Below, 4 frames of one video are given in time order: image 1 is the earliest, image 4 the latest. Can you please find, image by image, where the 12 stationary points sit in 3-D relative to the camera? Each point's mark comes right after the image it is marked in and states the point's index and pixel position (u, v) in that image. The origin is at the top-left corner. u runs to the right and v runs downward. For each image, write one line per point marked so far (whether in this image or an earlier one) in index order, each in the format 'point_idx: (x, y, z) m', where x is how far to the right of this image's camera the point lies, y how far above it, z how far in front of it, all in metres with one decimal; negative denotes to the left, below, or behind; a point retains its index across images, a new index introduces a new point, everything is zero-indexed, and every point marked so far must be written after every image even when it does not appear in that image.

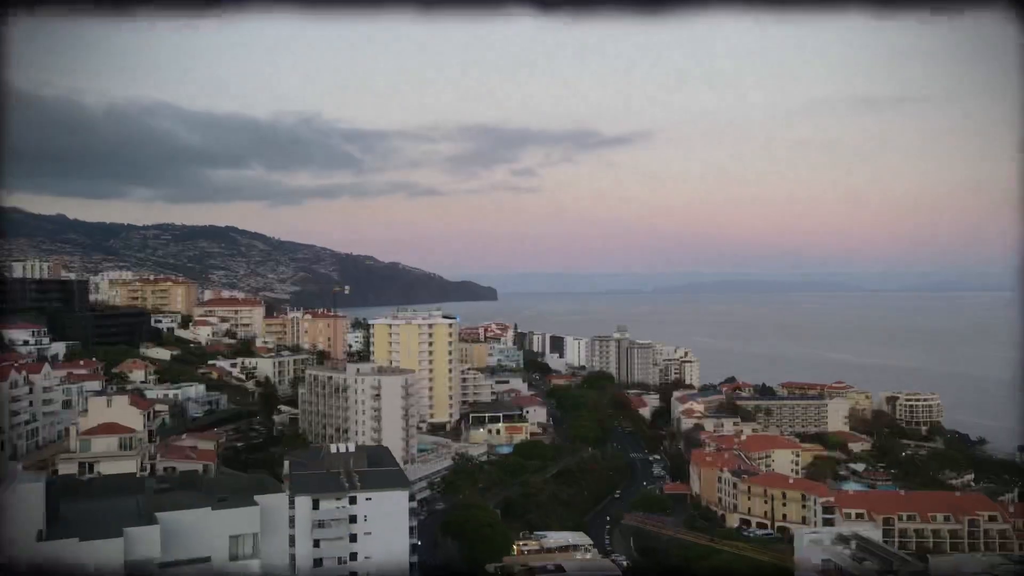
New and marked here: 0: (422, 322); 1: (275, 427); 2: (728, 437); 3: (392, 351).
0: (-2.1, -0.8, +17.1) m
1: (-4.7, -2.7, +14.4) m
2: (+5.6, -3.8, +19.0) m
3: (-2.8, -1.5, +17.3) m
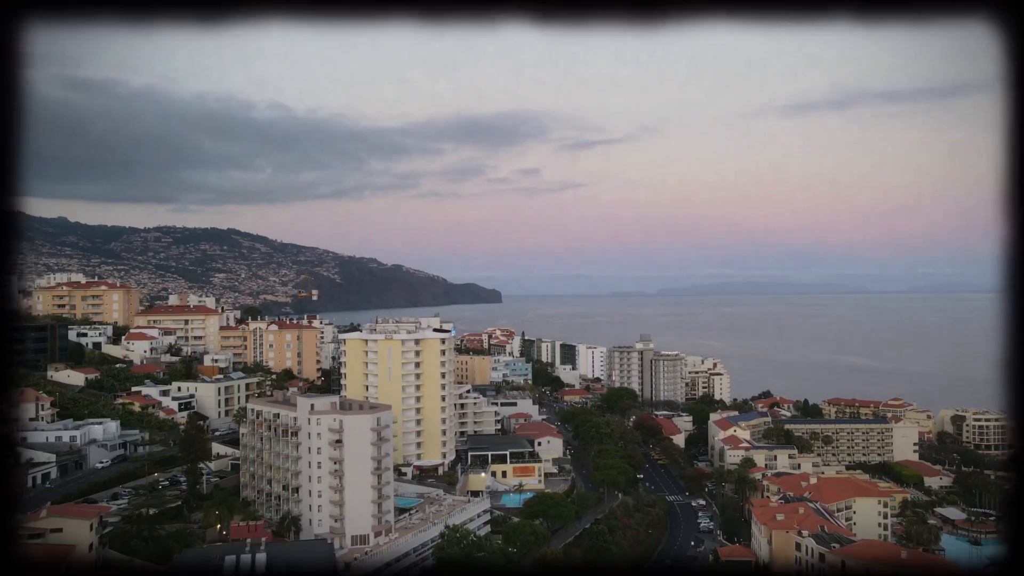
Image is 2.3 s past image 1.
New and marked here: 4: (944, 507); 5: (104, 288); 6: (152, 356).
0: (-1.9, -0.9, +13.4) m
1: (-4.5, -2.8, +10.8) m
2: (+5.8, -3.9, +15.3) m
3: (-2.7, -1.6, +13.6) m
4: (+9.6, -4.8, +16.3) m
5: (-9.7, 0.0, +17.5) m
6: (-7.6, -1.4, +15.4) m
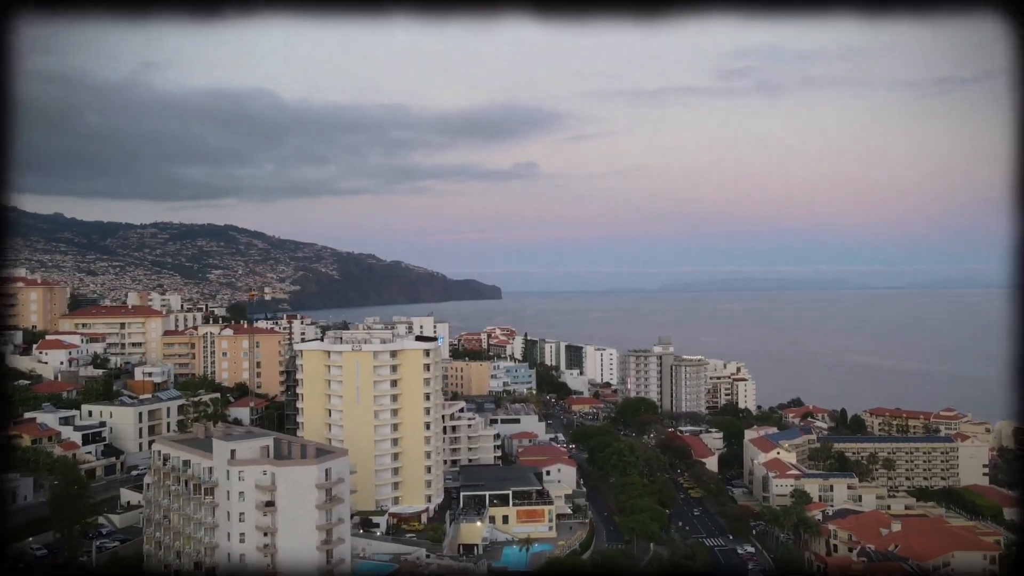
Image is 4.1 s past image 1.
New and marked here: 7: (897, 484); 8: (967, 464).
0: (-1.9, -0.8, +10.5) m
1: (-4.5, -2.8, +7.8) m
2: (+5.8, -3.9, +12.3) m
3: (-2.6, -1.5, +10.6) m
4: (+9.6, -4.8, +13.3) m
5: (-9.7, +0.1, +14.6) m
6: (-7.5, -1.4, +12.5) m
7: (+9.0, -4.6, +17.3) m
8: (+10.8, -4.1, +17.4) m
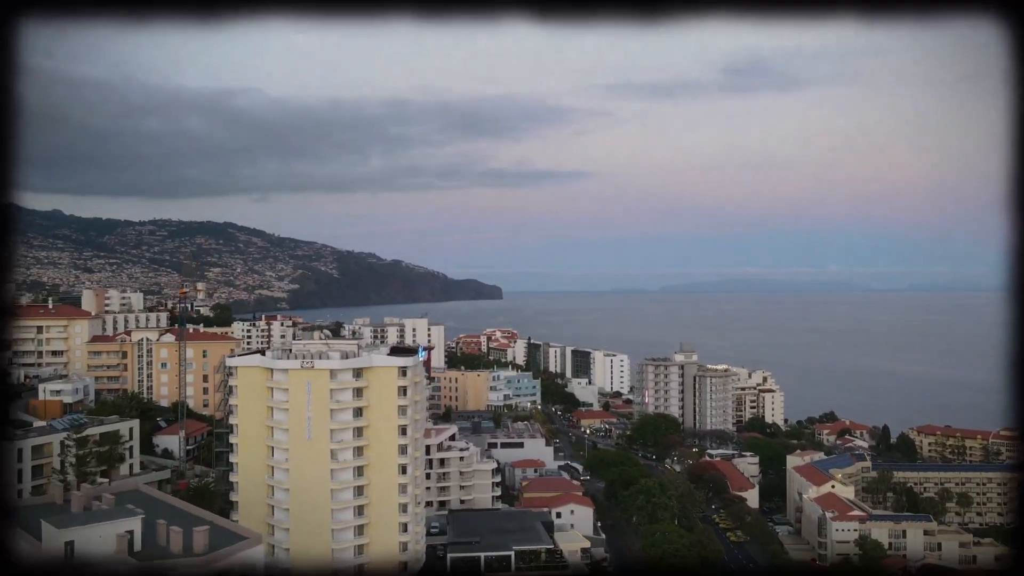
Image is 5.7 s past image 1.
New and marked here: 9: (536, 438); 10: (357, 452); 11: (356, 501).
0: (-1.8, -0.8, +7.8) m
1: (-4.4, -2.8, +5.2) m
2: (+5.8, -3.9, +9.7) m
3: (-2.6, -1.5, +8.0) m
4: (+9.6, -4.8, +10.7) m
5: (-9.6, +0.1, +12.0) m
6: (-7.5, -1.3, +9.9) m
7: (+9.1, -4.6, +14.6) m
8: (+10.8, -4.2, +14.7) m
9: (+0.4, -2.8, +13.8) m
10: (-1.7, -1.8, +7.9) m
11: (-1.7, -2.3, +7.9) m
